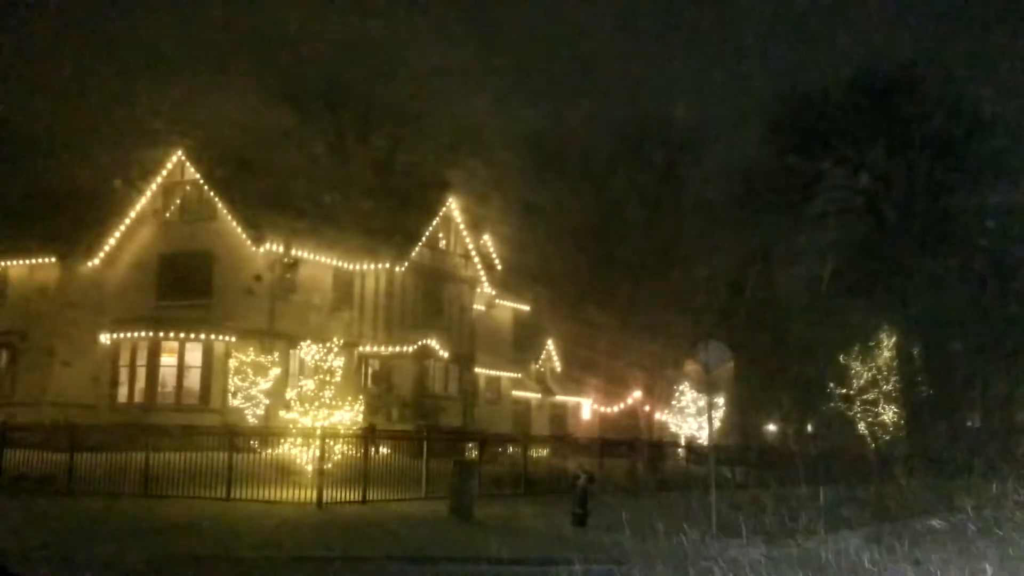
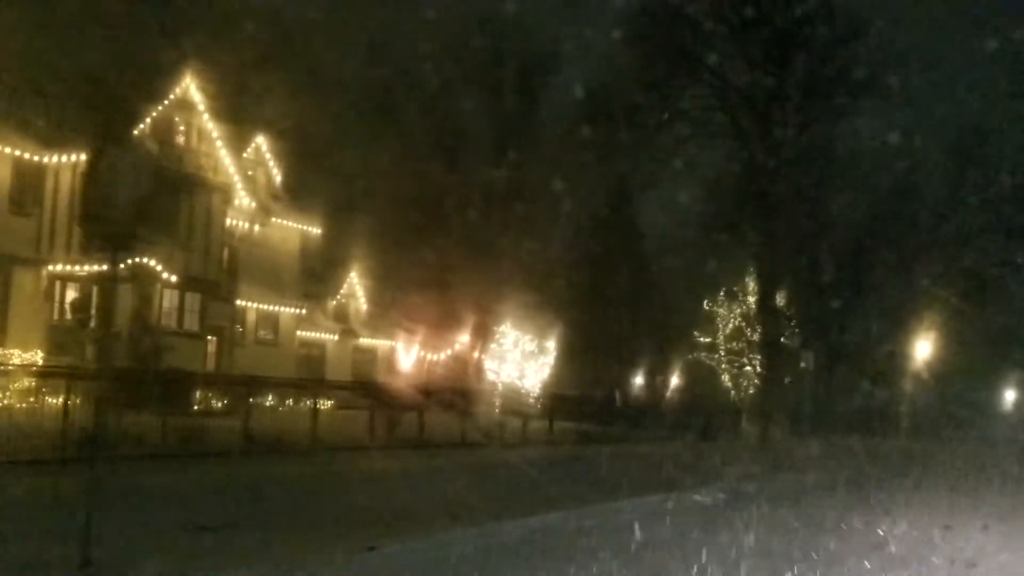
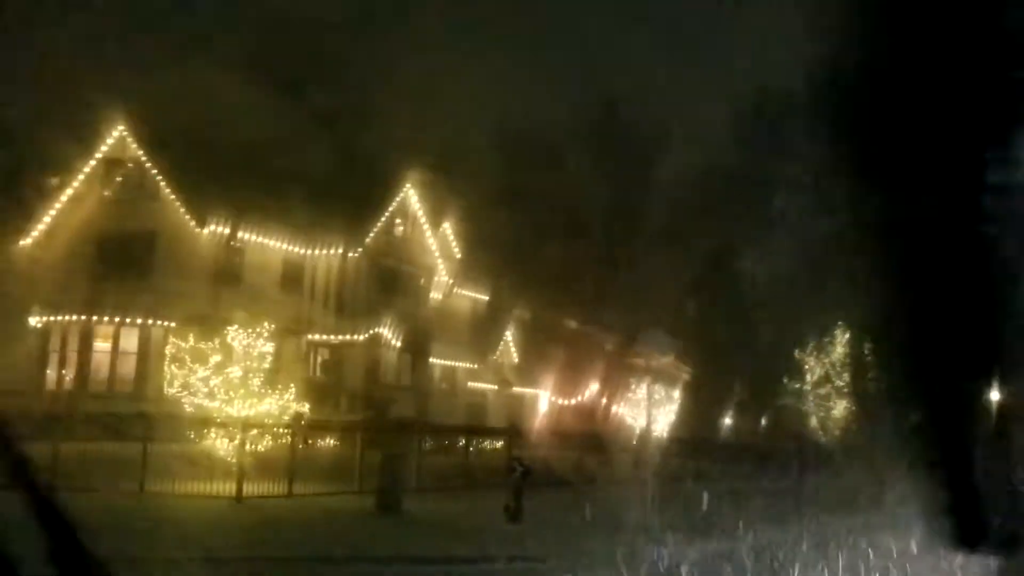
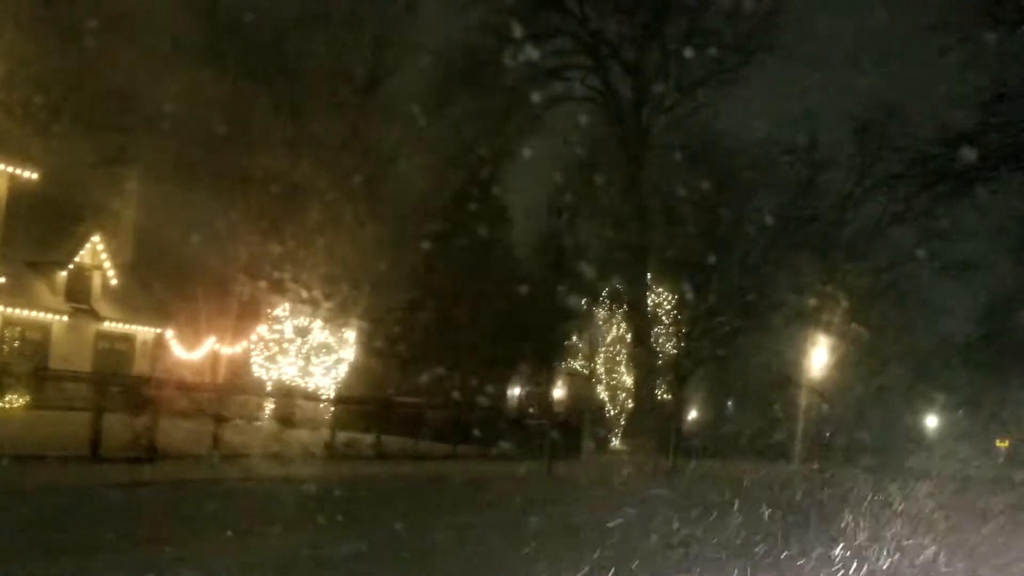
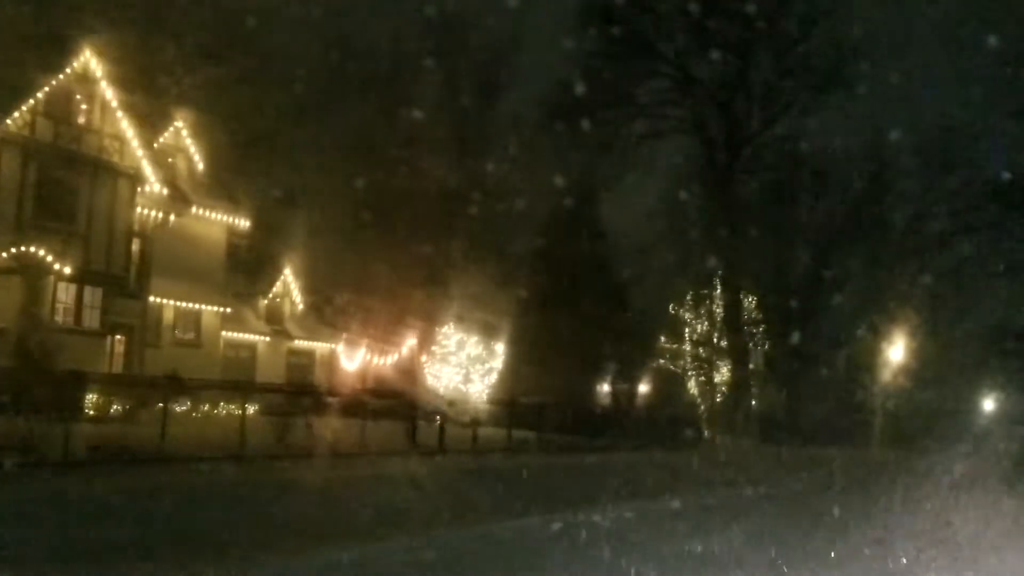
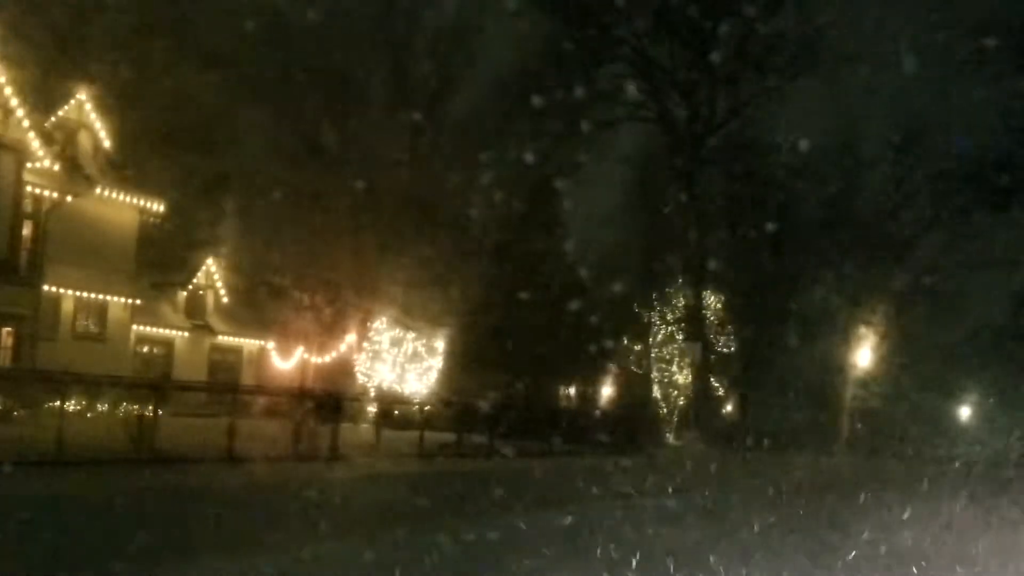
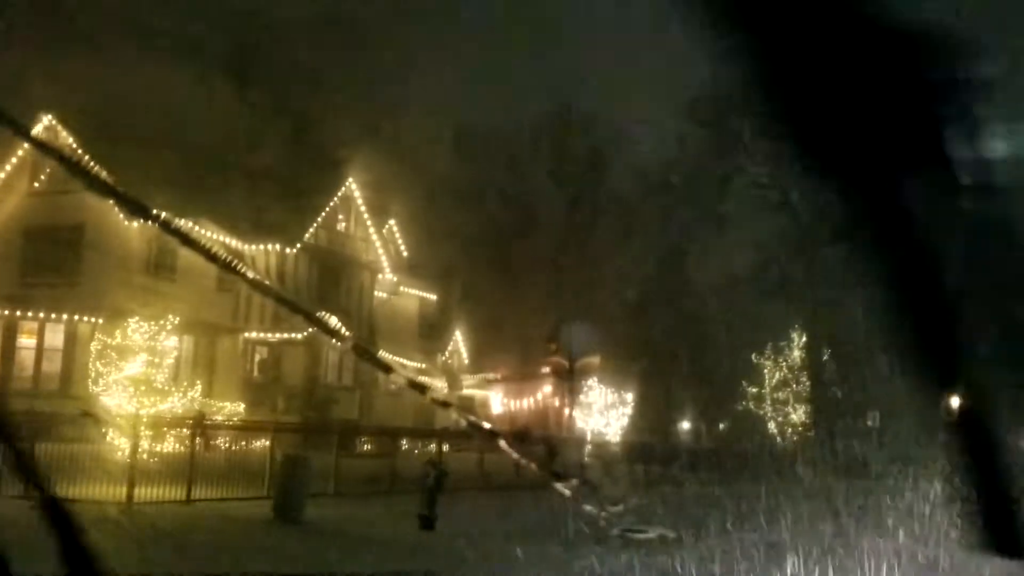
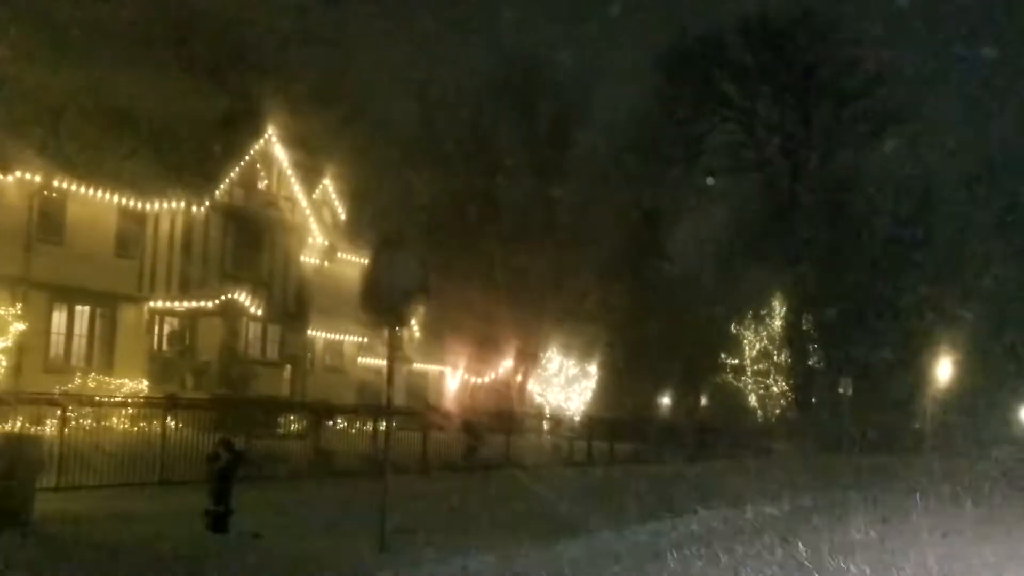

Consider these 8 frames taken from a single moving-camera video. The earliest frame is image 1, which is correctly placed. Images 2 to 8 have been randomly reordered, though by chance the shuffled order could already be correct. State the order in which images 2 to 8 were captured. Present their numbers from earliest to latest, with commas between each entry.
3, 7, 8, 2, 5, 6, 4
